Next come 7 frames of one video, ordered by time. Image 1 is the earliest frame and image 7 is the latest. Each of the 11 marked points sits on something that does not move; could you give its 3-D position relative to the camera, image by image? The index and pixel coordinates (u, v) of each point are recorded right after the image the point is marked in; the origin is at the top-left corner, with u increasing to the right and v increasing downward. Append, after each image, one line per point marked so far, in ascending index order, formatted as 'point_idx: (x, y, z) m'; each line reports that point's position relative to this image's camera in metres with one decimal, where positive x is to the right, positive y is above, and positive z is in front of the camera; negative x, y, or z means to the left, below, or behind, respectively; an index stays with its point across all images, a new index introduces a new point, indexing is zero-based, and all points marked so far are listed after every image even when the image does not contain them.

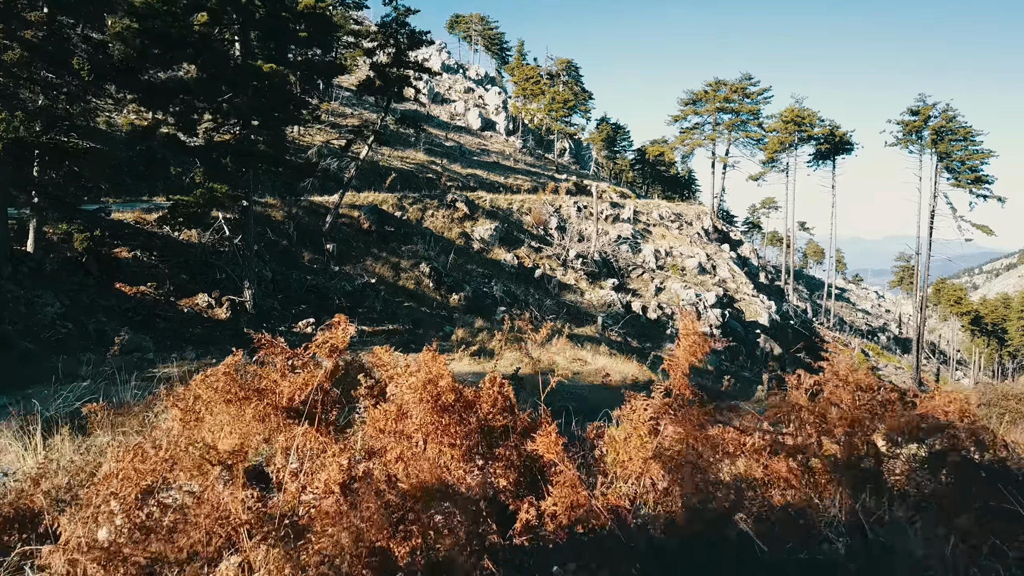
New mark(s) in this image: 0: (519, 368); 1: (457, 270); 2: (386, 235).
0: (+0.2, -2.2, +12.2) m
1: (-2.2, +0.8, +19.3) m
2: (-5.0, +2.1, +18.6) m
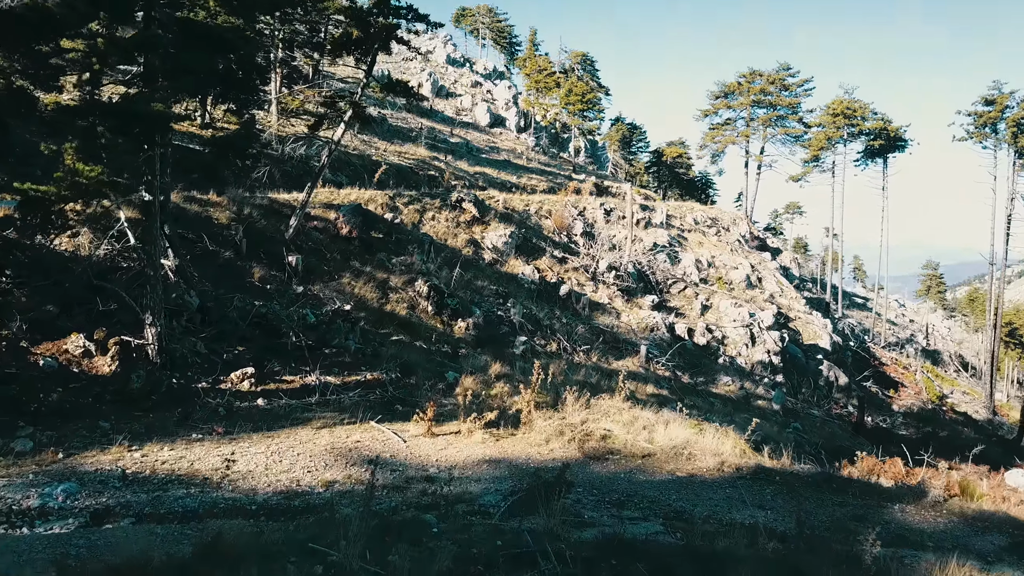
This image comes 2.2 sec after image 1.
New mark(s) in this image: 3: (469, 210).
0: (+0.8, -2.8, +7.8) m
1: (-1.5, 0.0, +15.0) m
2: (-4.3, +1.4, +14.4) m
3: (-1.7, +3.0, +18.4) m
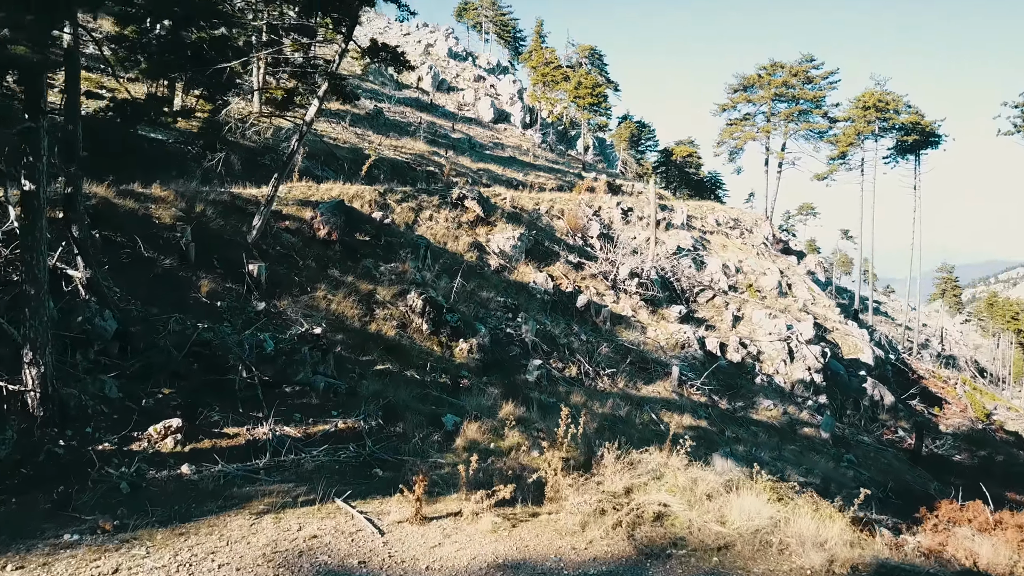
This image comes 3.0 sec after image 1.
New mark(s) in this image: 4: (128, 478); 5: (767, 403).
0: (+1.1, -3.1, +5.4) m
1: (-1.2, -0.3, +12.6) m
2: (-4.0, +1.0, +12.0) m
3: (-1.4, +2.7, +16.1) m
4: (-4.7, -2.3, +5.9) m
5: (+8.7, -3.9, +16.3) m
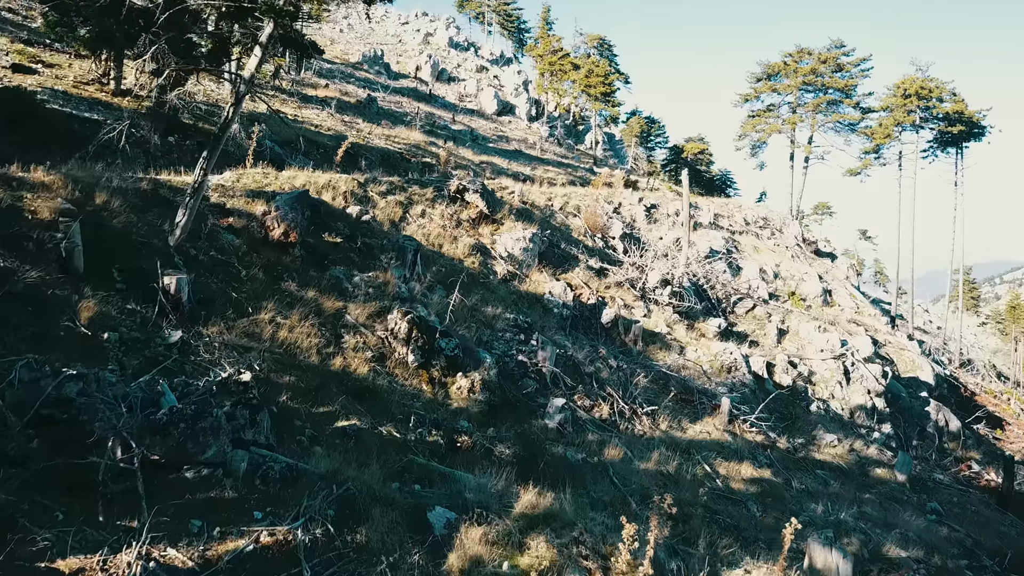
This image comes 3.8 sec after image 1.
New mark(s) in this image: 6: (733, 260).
0: (+1.3, -3.4, +2.6) m
1: (-0.9, -0.6, +9.9) m
2: (-3.7, +0.7, +9.2) m
3: (-1.1, +2.4, +13.3) m
4: (-4.5, -2.7, +3.1) m
5: (+9.0, -4.3, +13.5) m
6: (+9.1, +1.2, +19.6) m
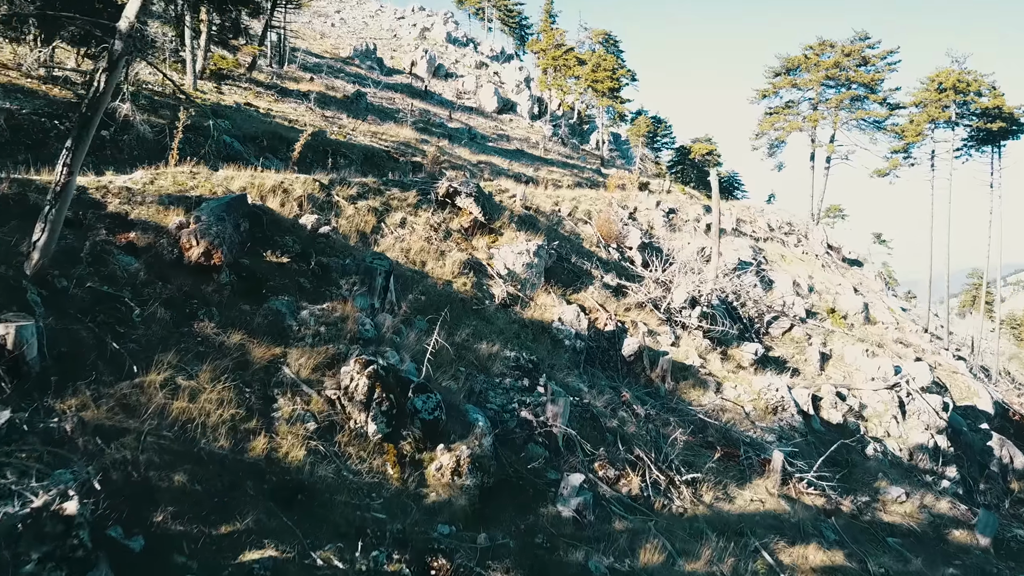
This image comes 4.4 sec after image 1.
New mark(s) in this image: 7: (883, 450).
0: (+1.3, -3.9, +0.3) m
1: (-0.9, -1.2, +7.6) m
2: (-3.7, +0.2, +7.0) m
3: (-1.0, +1.8, +11.0) m
4: (-4.5, -3.2, +0.8) m
5: (+9.0, -4.8, +11.1) m
6: (+9.1, +0.6, +17.3) m
7: (+10.0, -4.3, +12.8) m
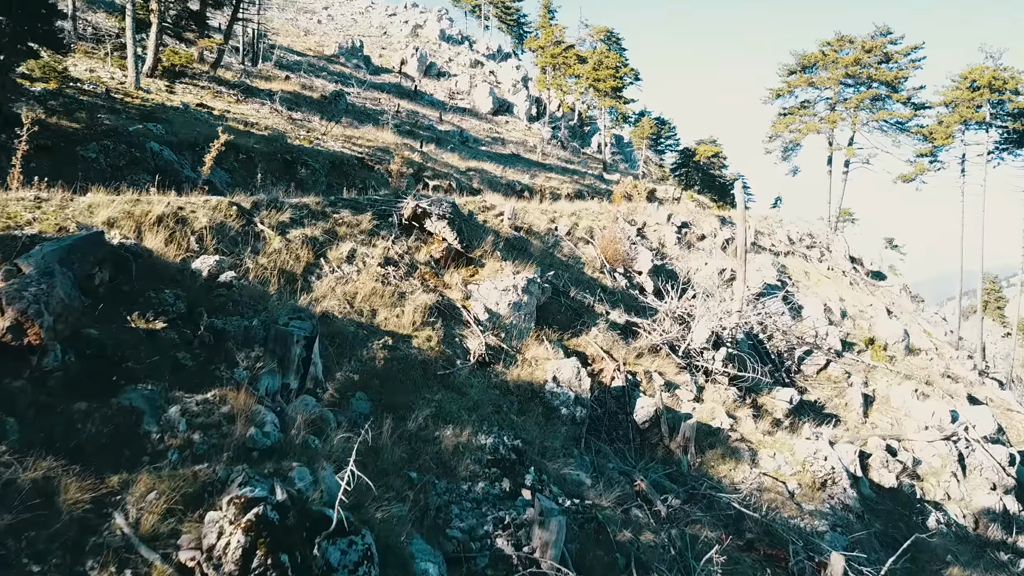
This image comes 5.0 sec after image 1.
0: (+1.0, -4.7, -1.9) m
1: (-1.2, -2.0, +5.4) m
2: (-4.0, -0.7, +4.8) m
3: (-1.4, +1.0, +8.8) m
4: (-4.8, -4.0, -1.4) m
5: (+8.7, -5.6, +8.9) m
6: (+8.8, -0.2, +15.1) m
7: (+9.7, -5.2, +10.6) m
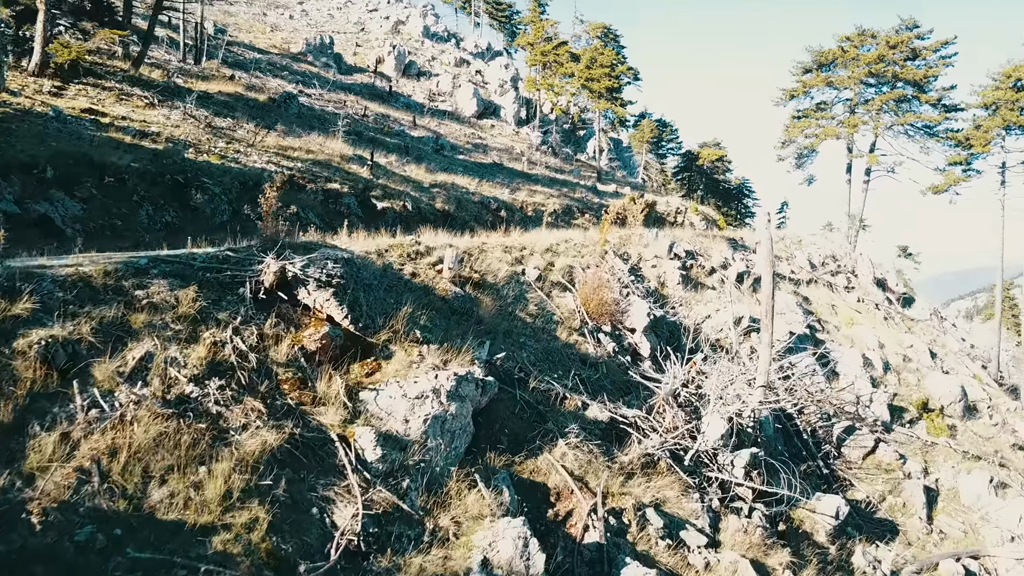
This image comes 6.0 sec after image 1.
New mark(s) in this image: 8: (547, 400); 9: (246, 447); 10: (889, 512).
0: (0.0, -6.0, -5.0) m
1: (-2.2, -3.2, +2.4) m
2: (-5.0, -1.9, +1.8) m
3: (-2.3, -0.3, +5.8) m
4: (-5.8, -5.2, -4.4) m
5: (+7.7, -6.9, +5.9) m
6: (+7.9, -1.5, +12.1) m
7: (+8.7, -6.4, +7.5) m
8: (+0.5, -1.7, +7.0) m
9: (-2.5, -1.5, +4.4) m
10: (+7.3, -4.3, +9.2) m
